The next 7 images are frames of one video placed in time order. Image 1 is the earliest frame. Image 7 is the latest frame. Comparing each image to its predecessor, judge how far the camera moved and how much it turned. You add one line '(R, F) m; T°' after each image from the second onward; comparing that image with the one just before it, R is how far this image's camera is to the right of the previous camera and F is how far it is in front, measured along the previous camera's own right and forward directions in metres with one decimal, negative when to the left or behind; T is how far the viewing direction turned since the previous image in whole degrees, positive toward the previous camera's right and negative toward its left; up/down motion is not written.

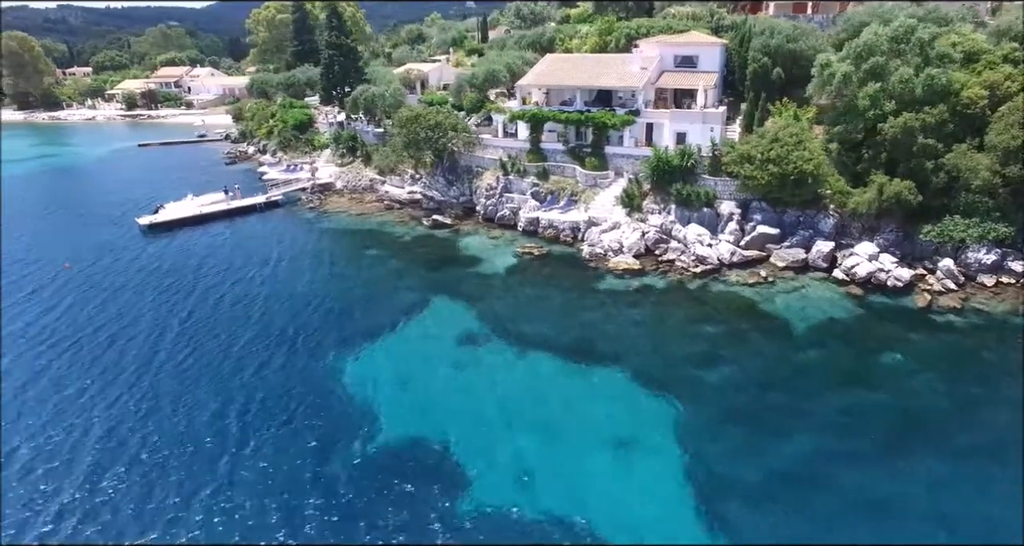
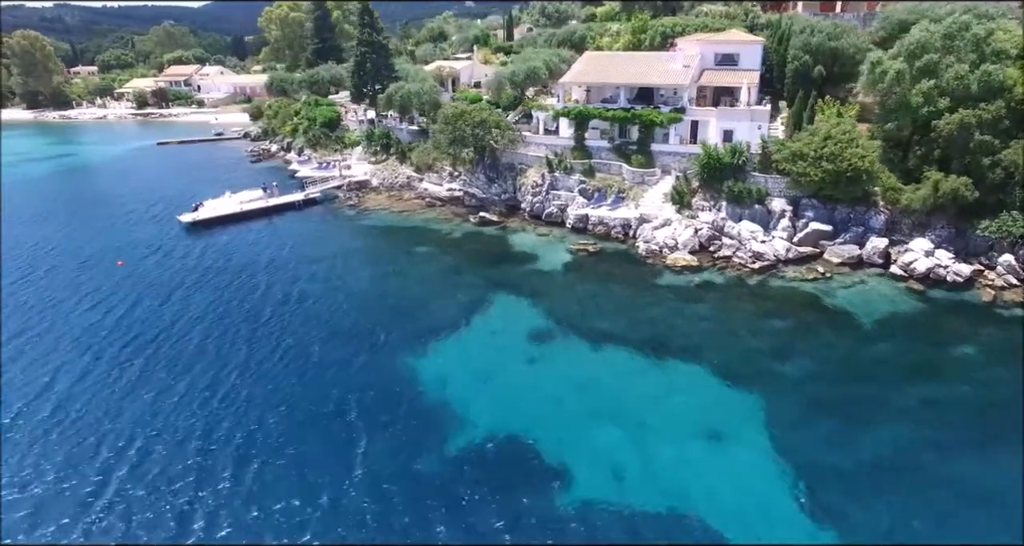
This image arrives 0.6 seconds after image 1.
(-4.3, -0.2) m; 0°
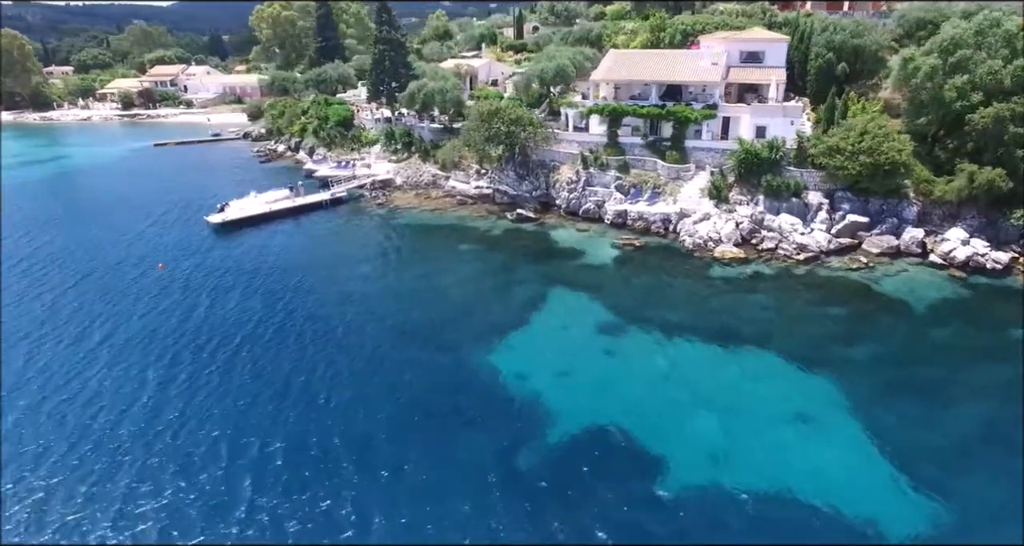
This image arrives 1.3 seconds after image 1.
(-5.3, -0.2) m; +2°
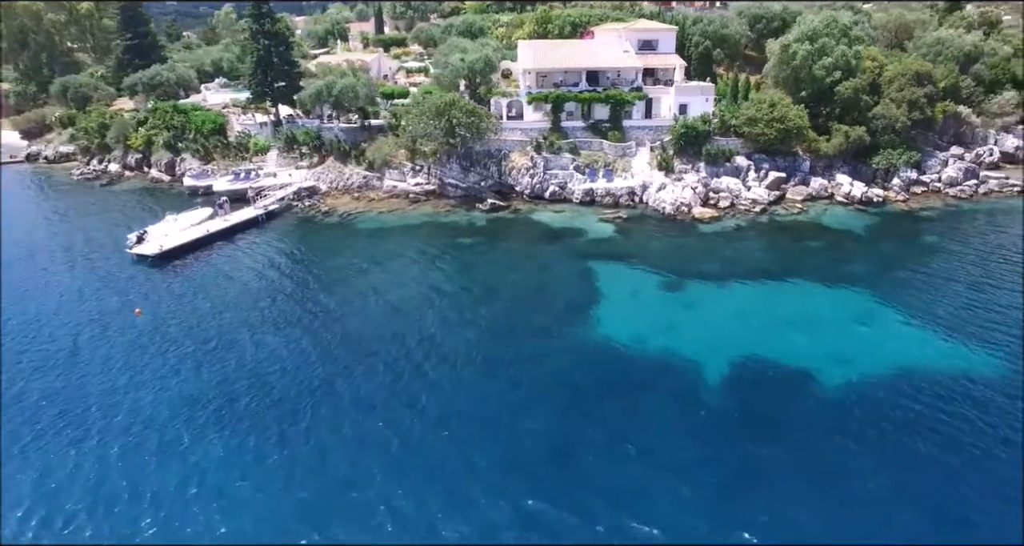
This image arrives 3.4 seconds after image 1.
(-17.7, +2.8) m; +21°
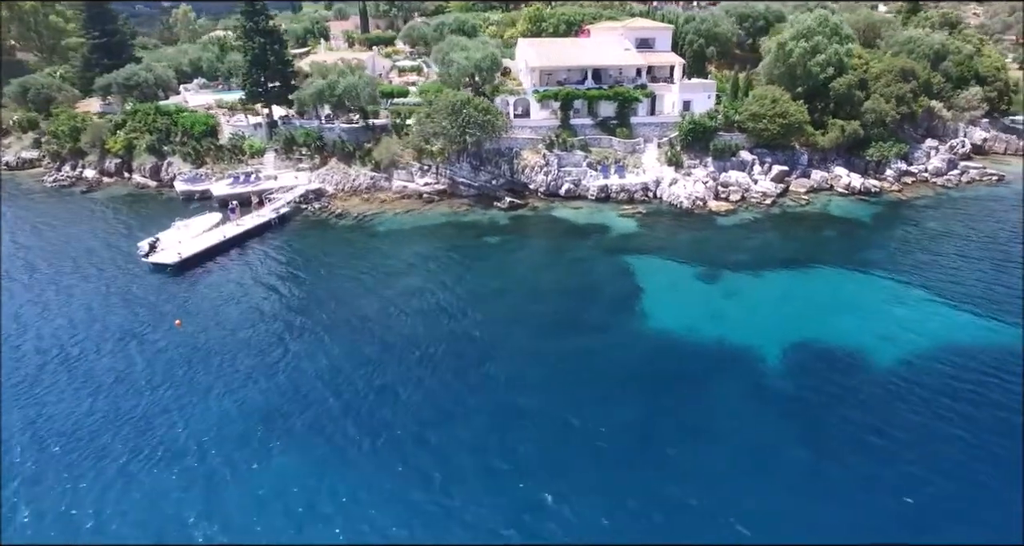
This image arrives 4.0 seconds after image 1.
(-6.0, +0.3) m; +5°
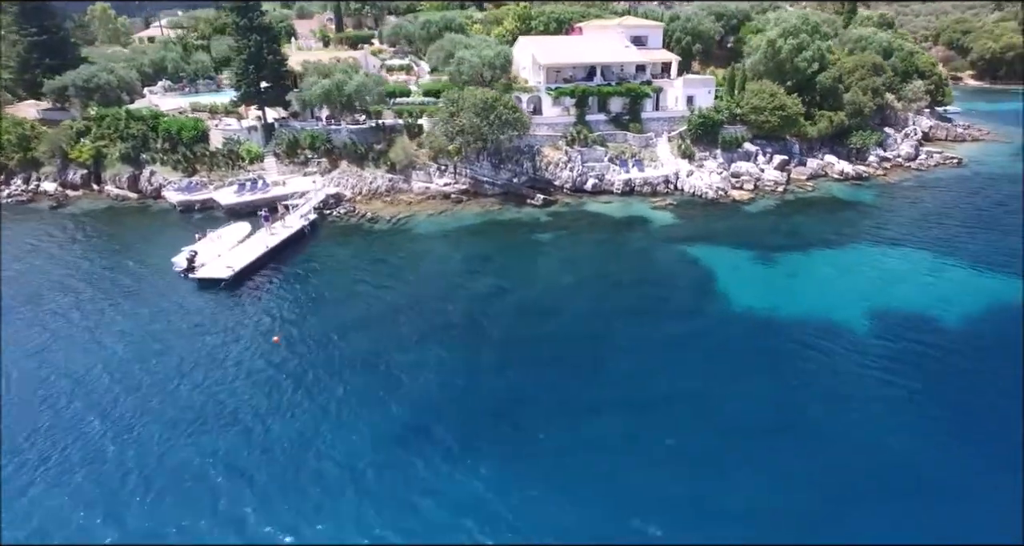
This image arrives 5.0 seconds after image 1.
(-10.7, +1.0) m; +8°
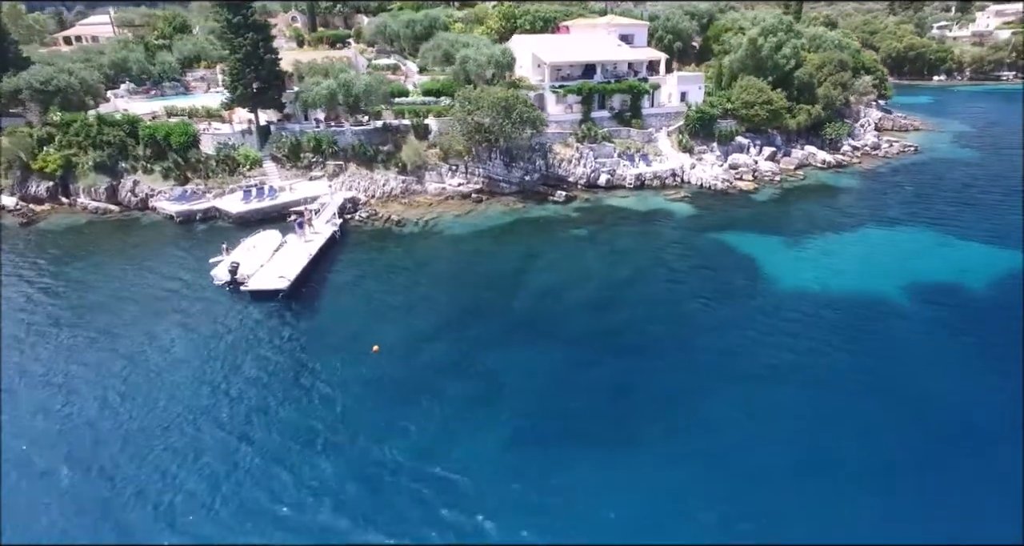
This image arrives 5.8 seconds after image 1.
(-8.9, +0.8) m; +7°
